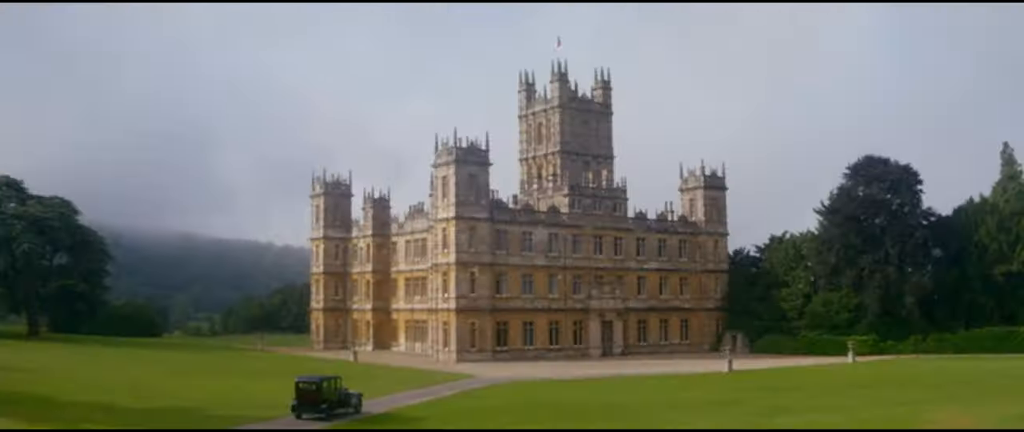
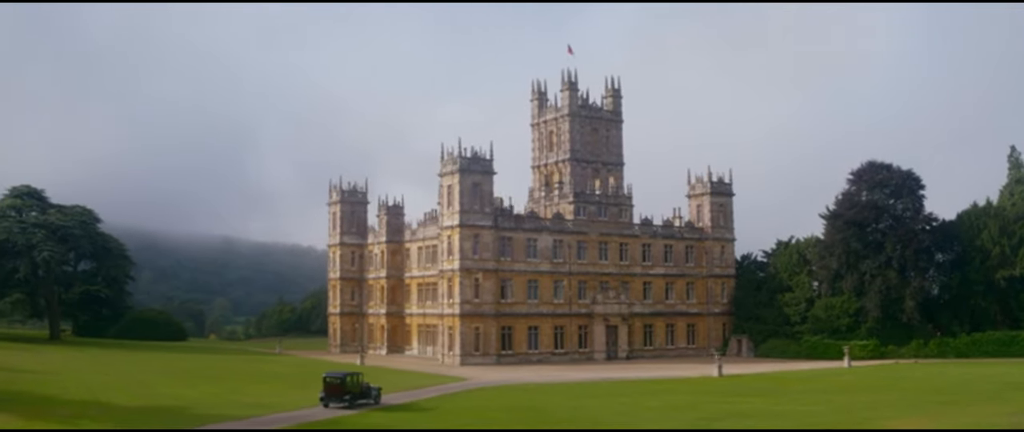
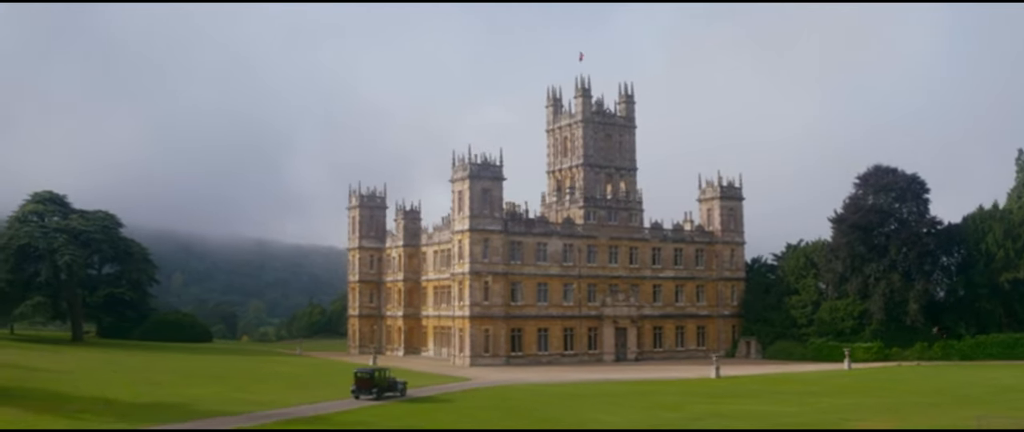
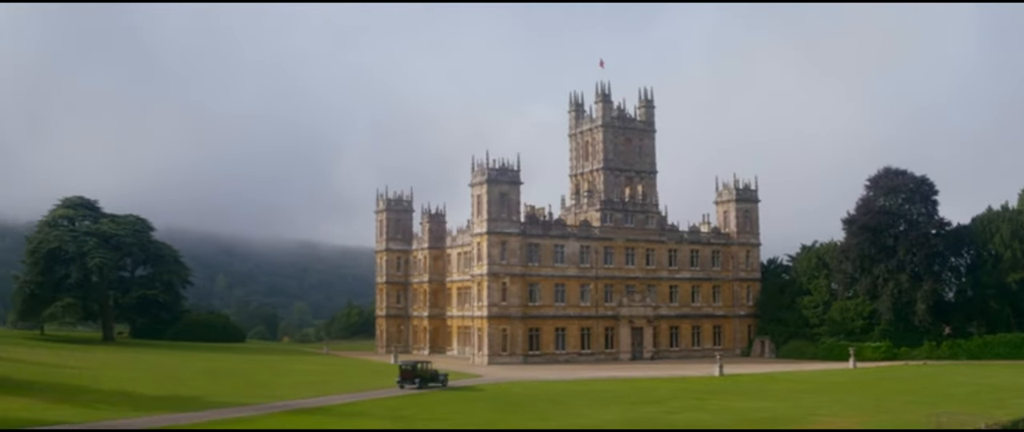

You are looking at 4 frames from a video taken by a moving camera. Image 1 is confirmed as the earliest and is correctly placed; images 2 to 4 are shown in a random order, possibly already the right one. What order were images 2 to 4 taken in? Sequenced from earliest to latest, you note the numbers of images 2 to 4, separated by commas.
2, 3, 4
